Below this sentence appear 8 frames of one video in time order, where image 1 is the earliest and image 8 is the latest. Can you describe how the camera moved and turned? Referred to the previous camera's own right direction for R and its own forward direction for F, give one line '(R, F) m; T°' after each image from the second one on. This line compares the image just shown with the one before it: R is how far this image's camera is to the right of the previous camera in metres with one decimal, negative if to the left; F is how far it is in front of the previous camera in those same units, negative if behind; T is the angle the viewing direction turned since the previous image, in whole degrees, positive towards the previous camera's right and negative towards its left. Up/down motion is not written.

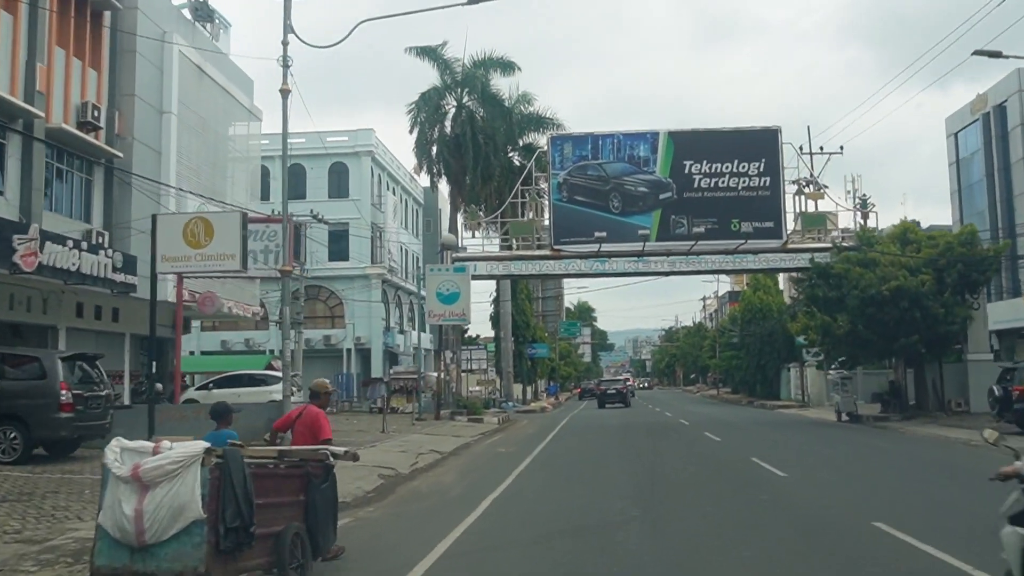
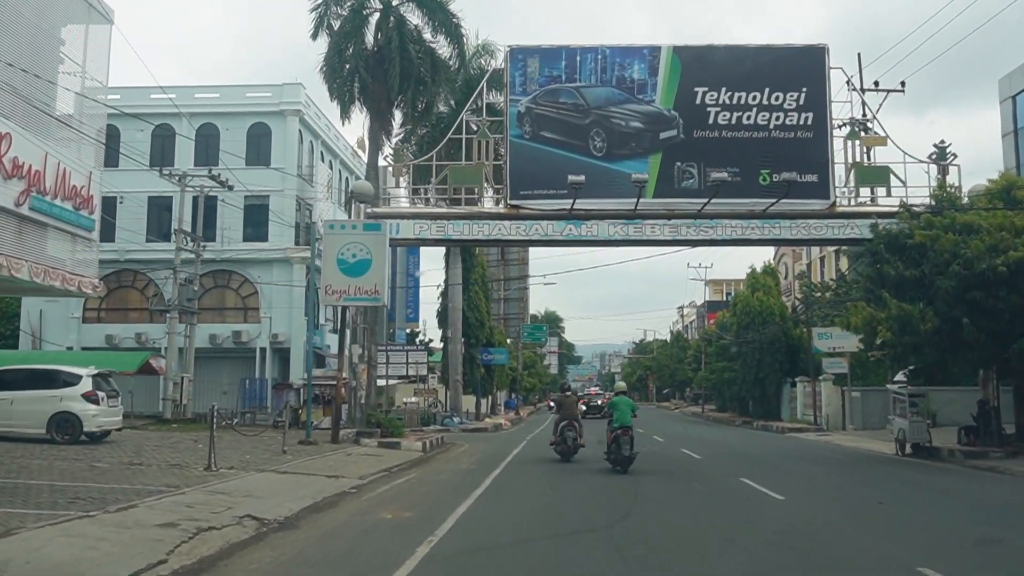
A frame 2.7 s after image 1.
(+0.8, +10.0) m; +2°
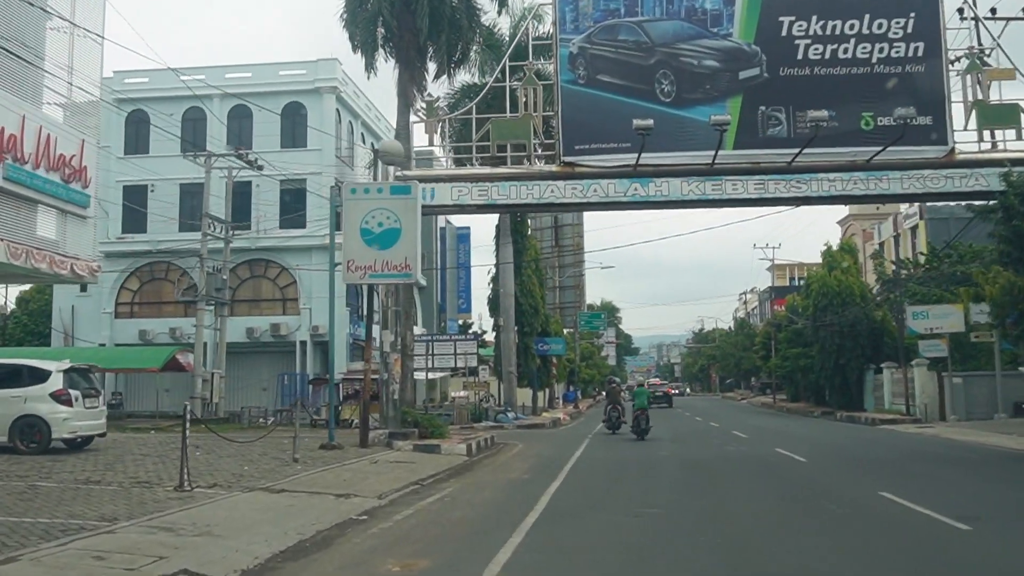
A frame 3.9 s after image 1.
(0.0, +3.6) m; -3°
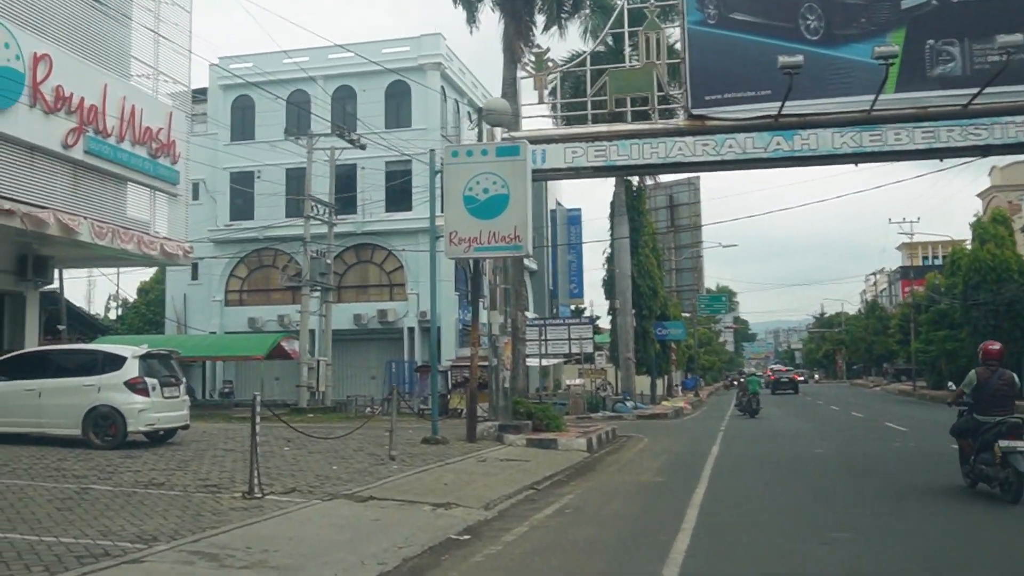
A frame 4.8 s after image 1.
(-0.2, +2.3) m; -6°
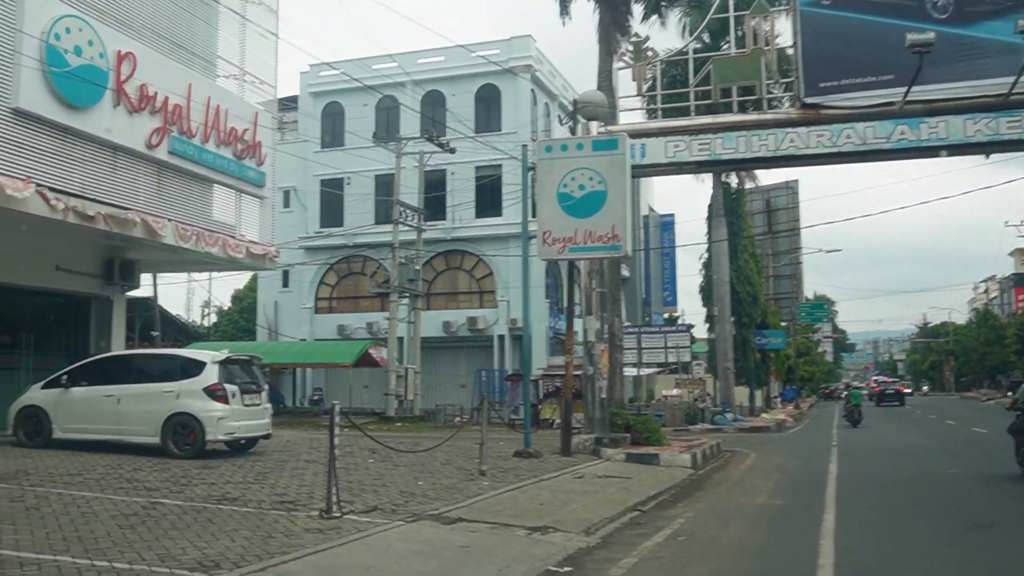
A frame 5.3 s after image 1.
(-0.1, +1.0) m; -5°
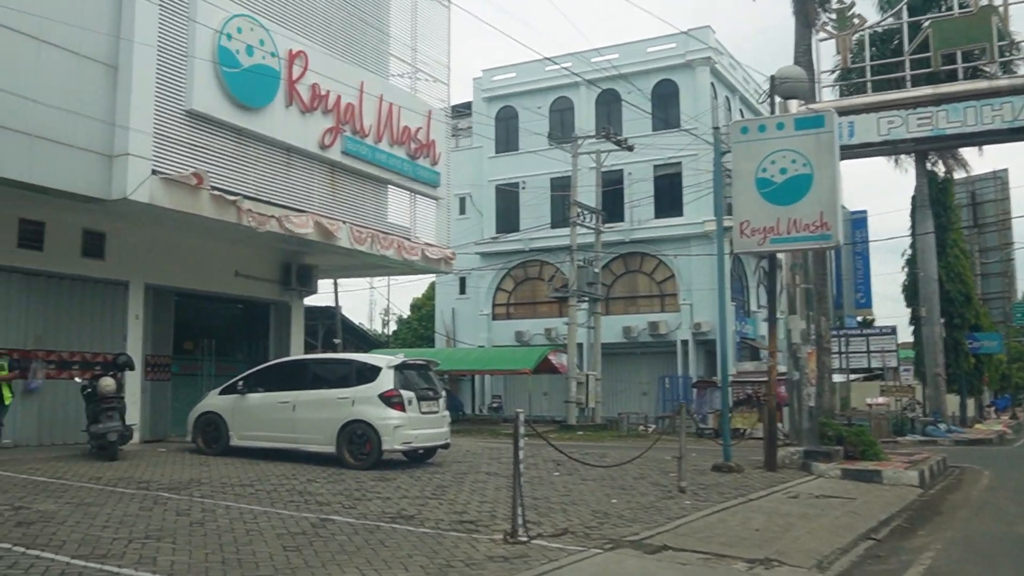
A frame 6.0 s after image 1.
(-0.3, +1.2) m; -10°
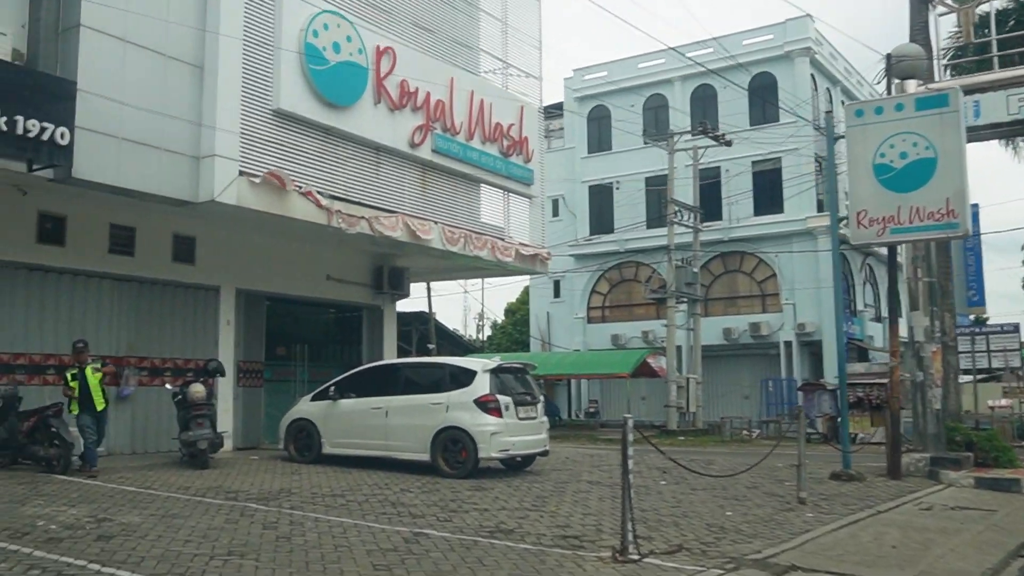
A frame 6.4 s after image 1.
(-0.1, +0.6) m; -5°
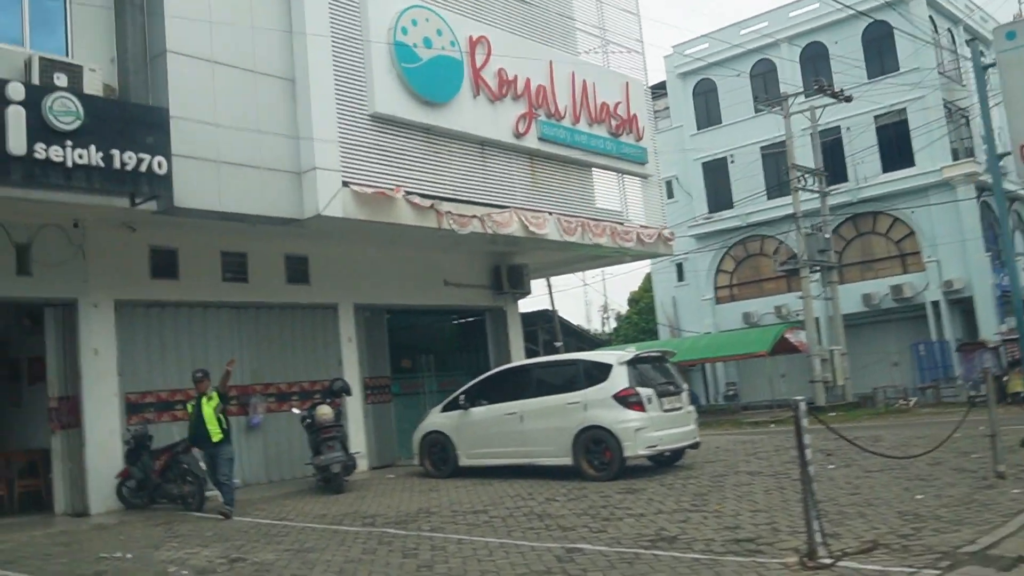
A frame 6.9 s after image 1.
(-0.1, +0.8) m; -7°
